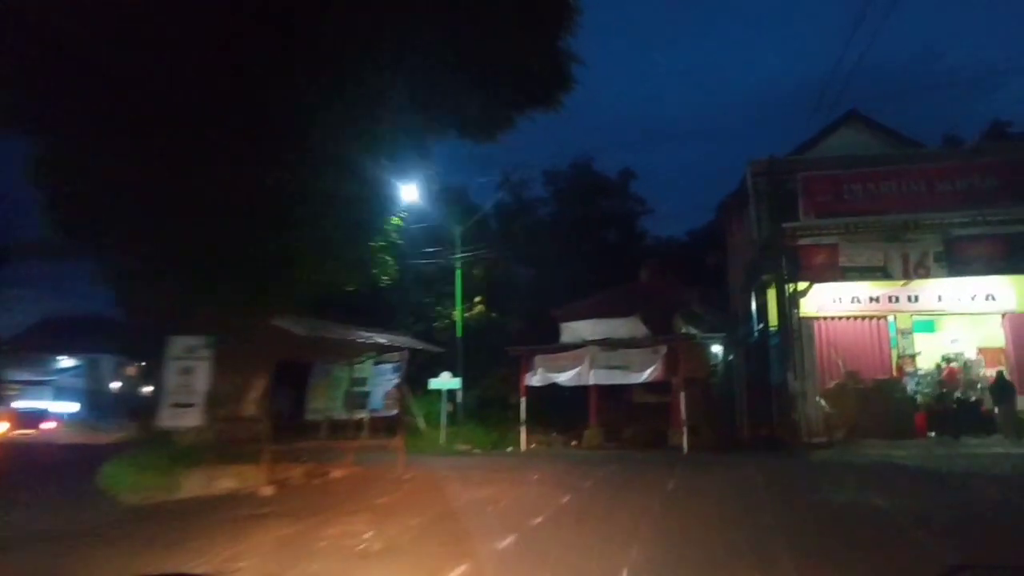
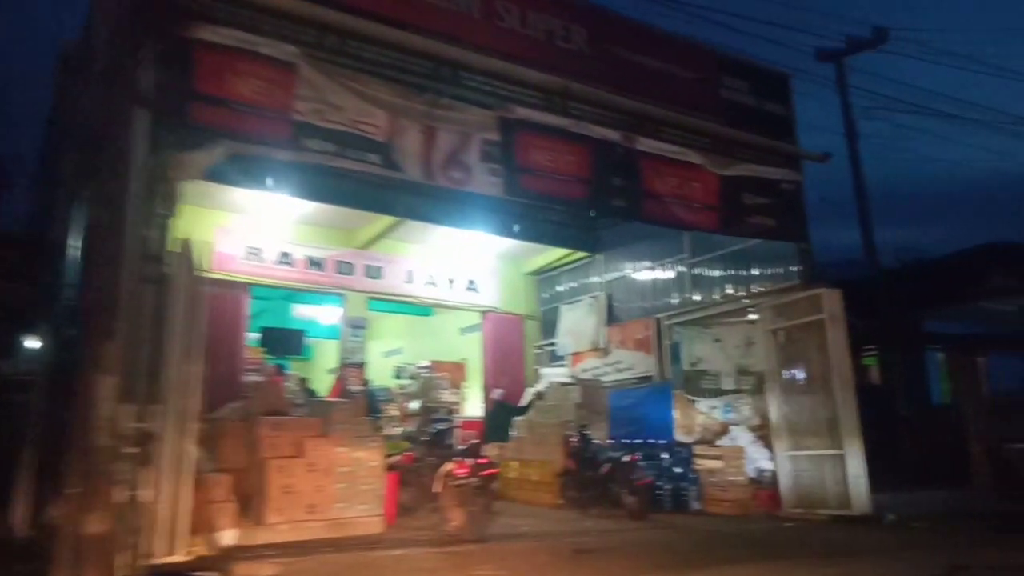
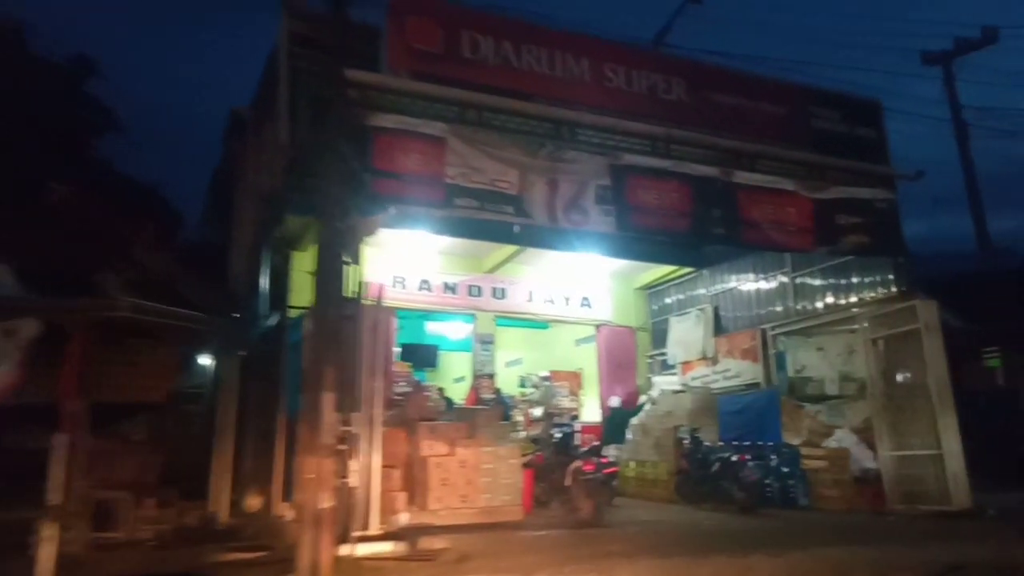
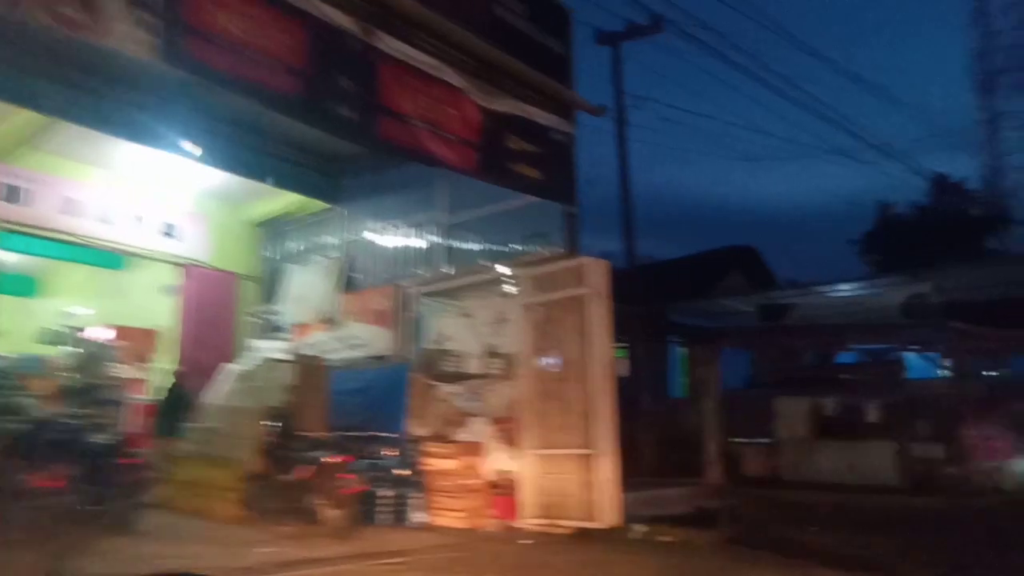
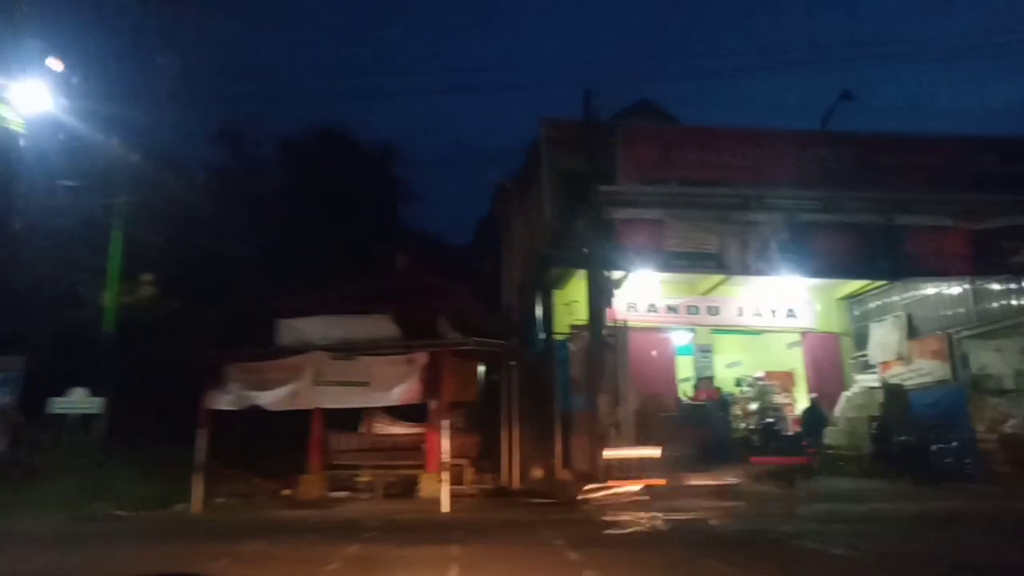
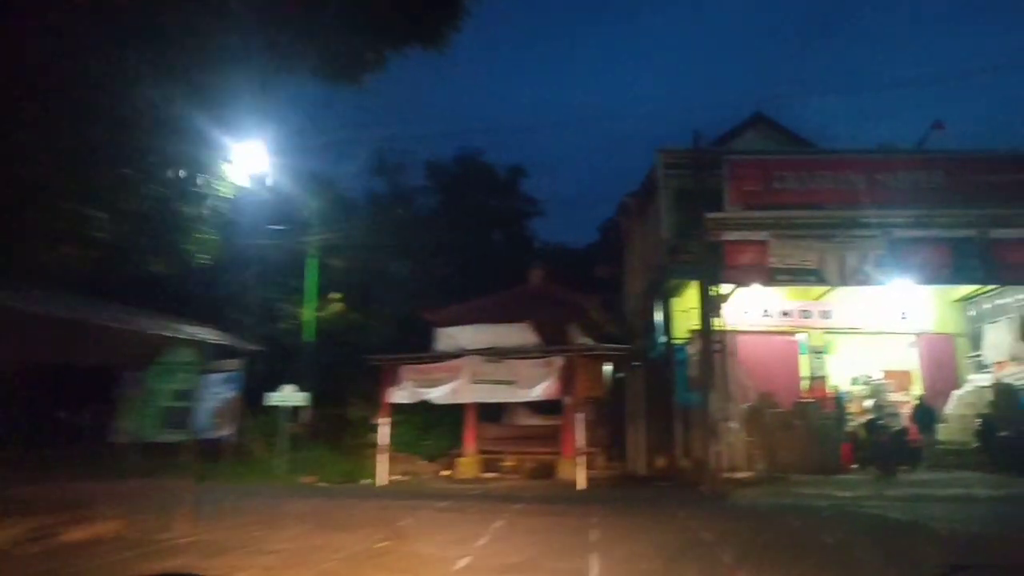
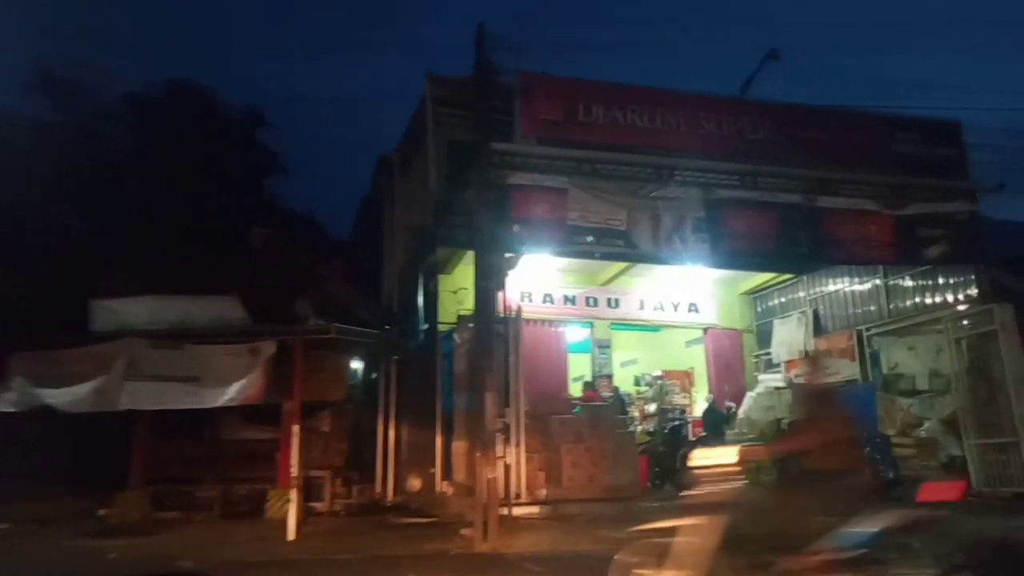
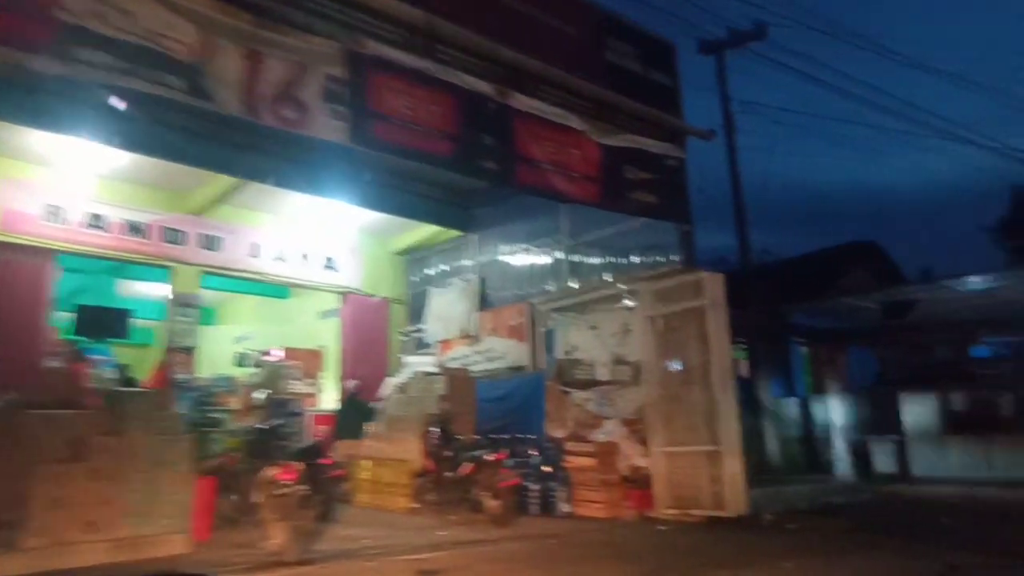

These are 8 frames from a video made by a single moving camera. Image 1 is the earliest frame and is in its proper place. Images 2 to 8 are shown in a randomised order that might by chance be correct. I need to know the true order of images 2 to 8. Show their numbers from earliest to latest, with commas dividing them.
6, 5, 7, 3, 2, 8, 4
